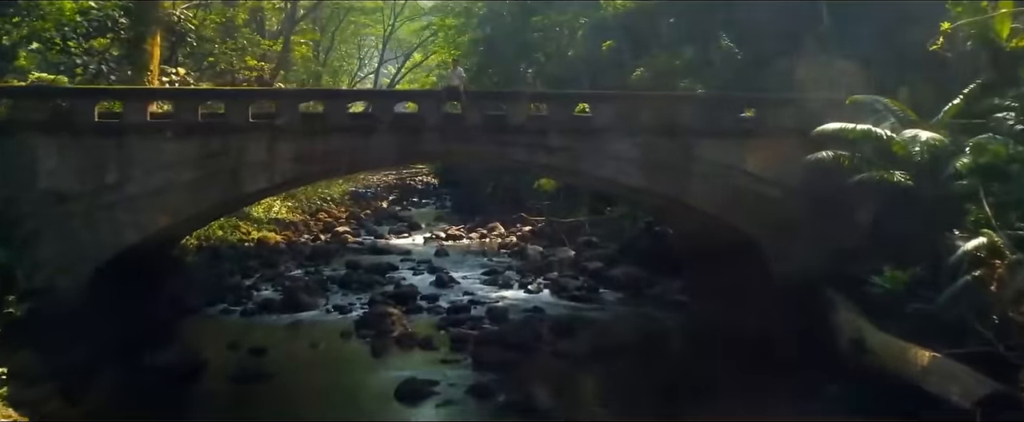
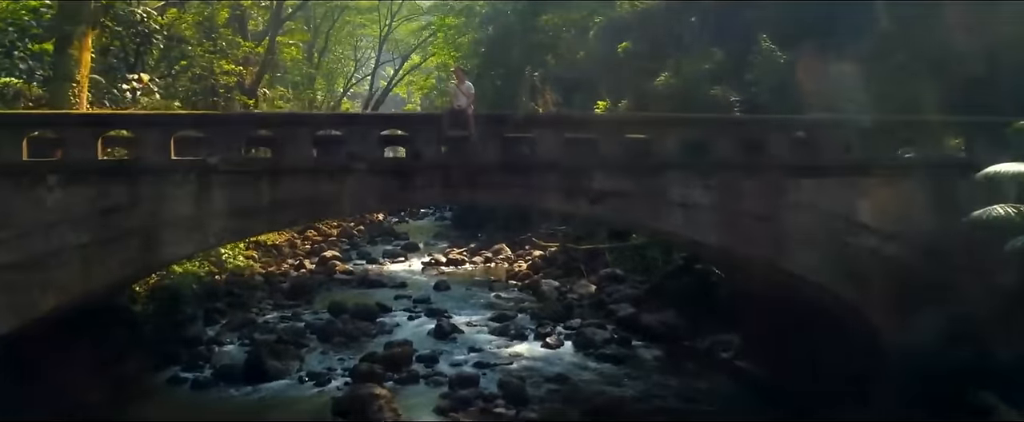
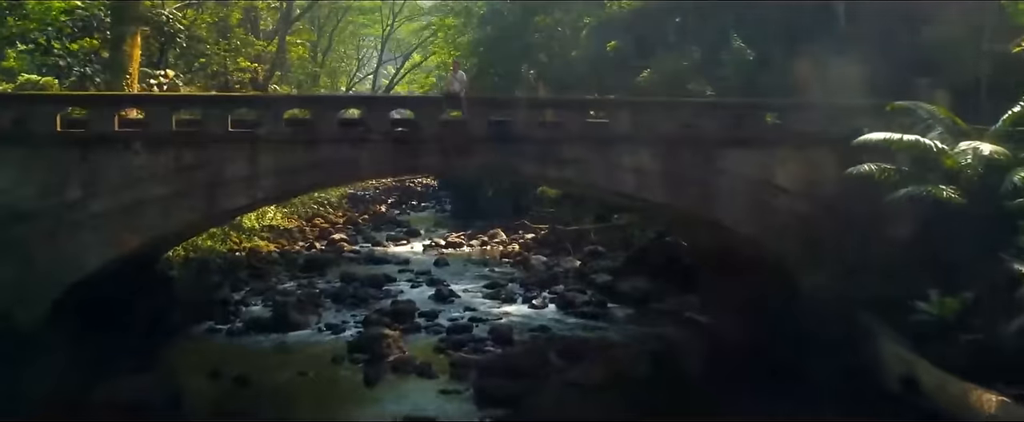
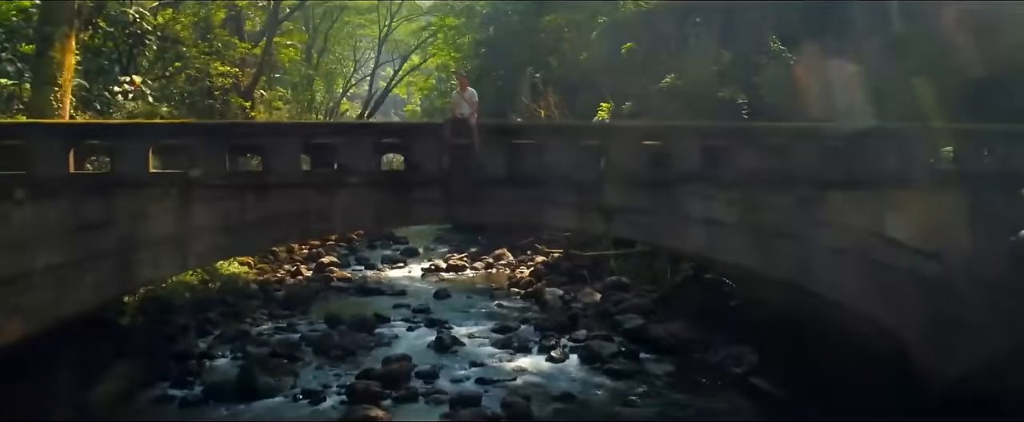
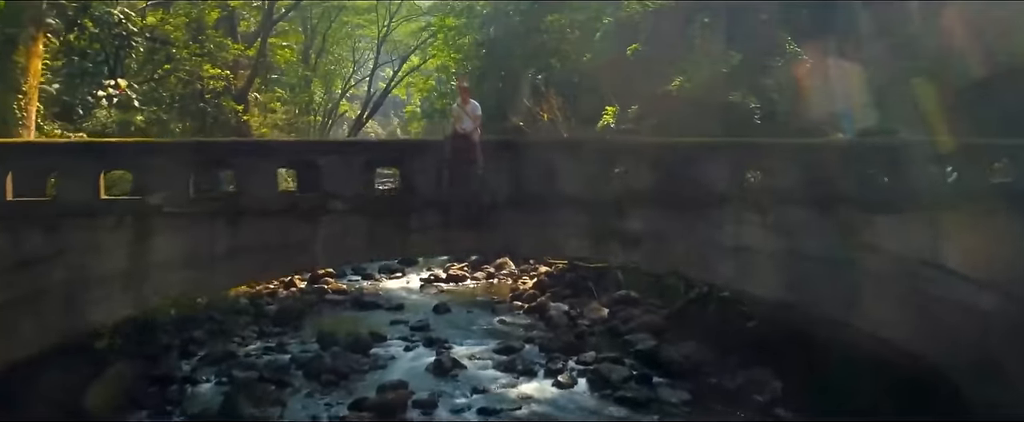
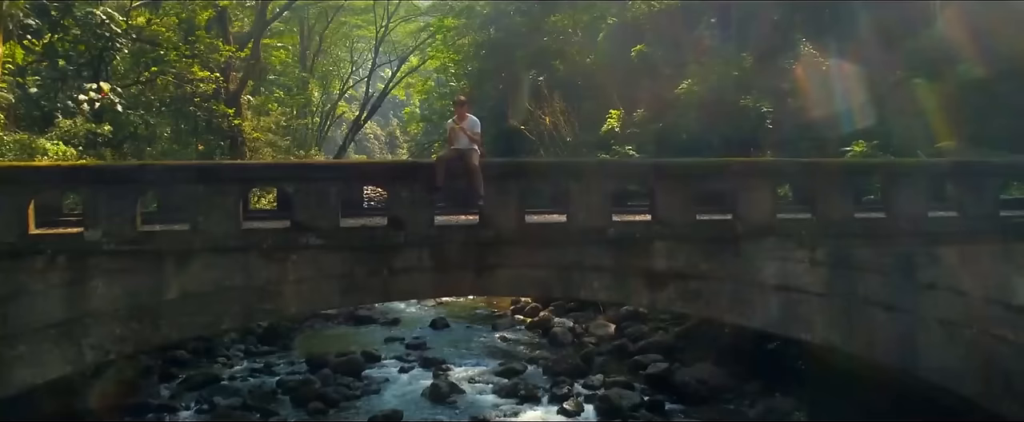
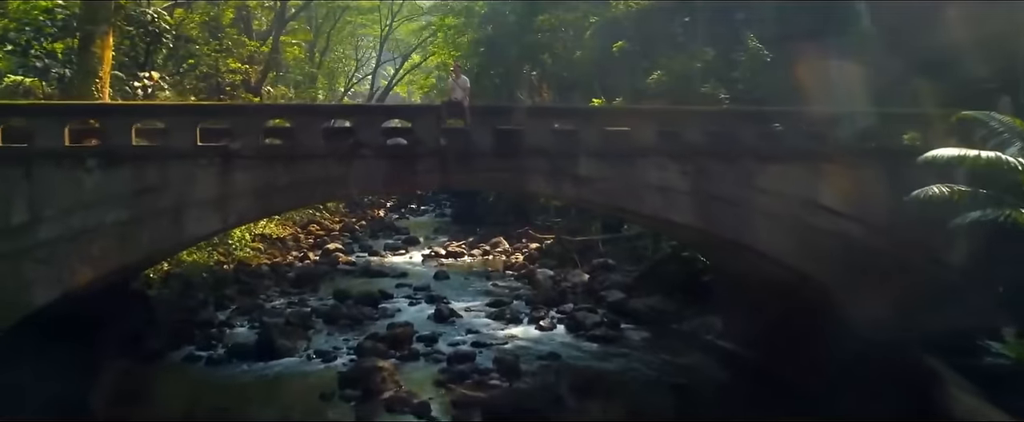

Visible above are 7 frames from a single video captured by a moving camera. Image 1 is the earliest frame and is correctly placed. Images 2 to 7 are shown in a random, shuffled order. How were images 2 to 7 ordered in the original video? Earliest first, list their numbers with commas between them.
3, 7, 2, 4, 5, 6
